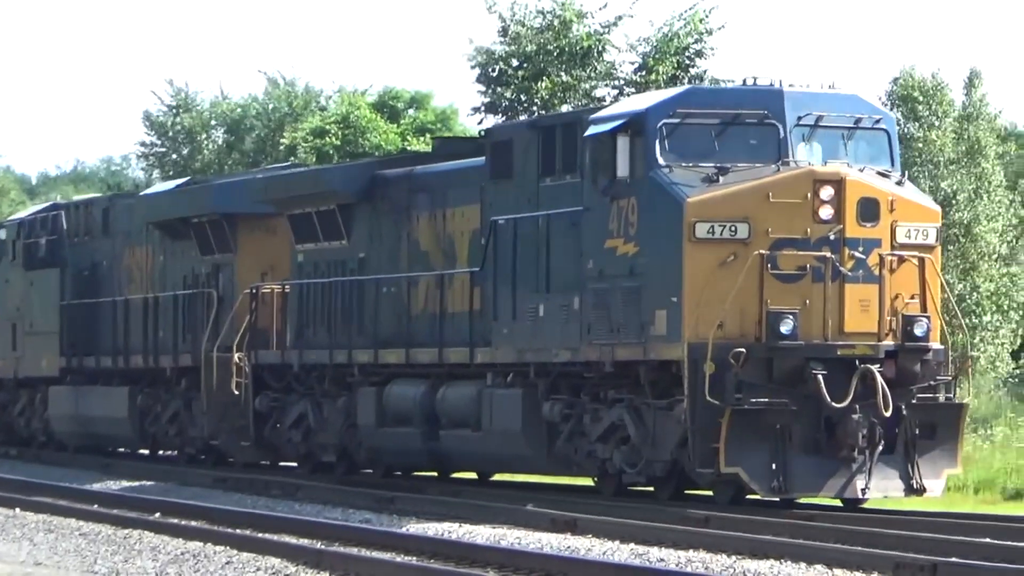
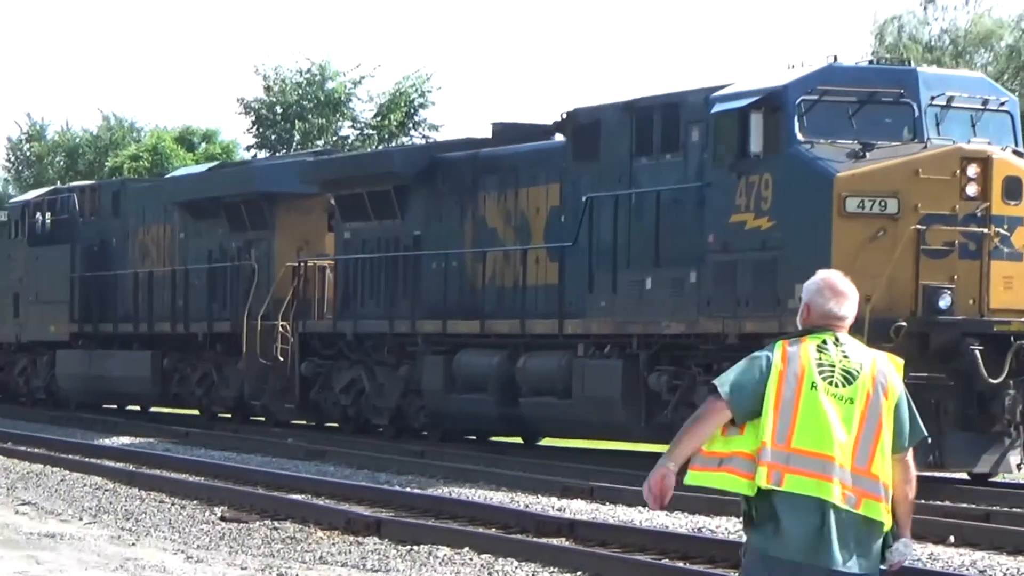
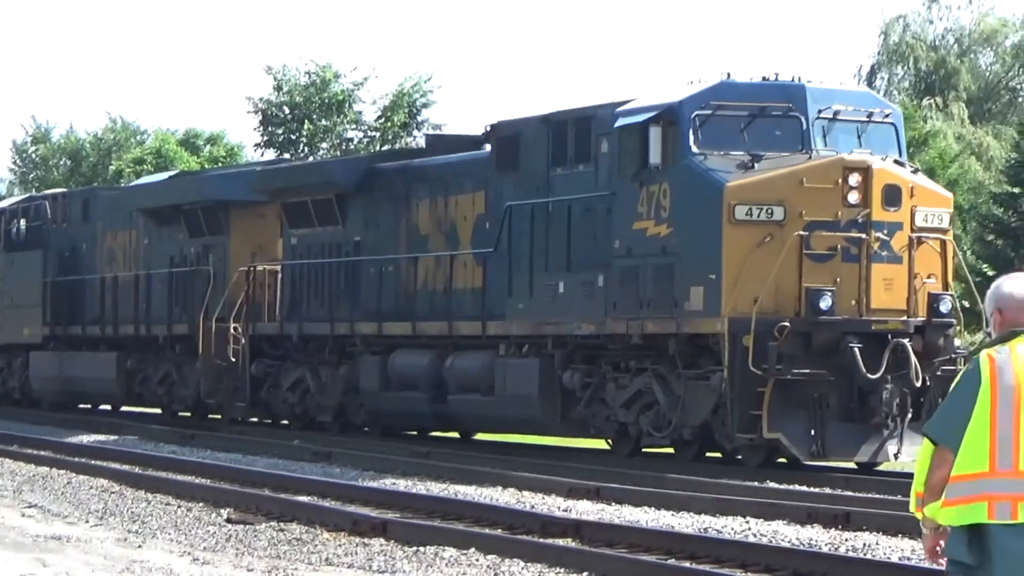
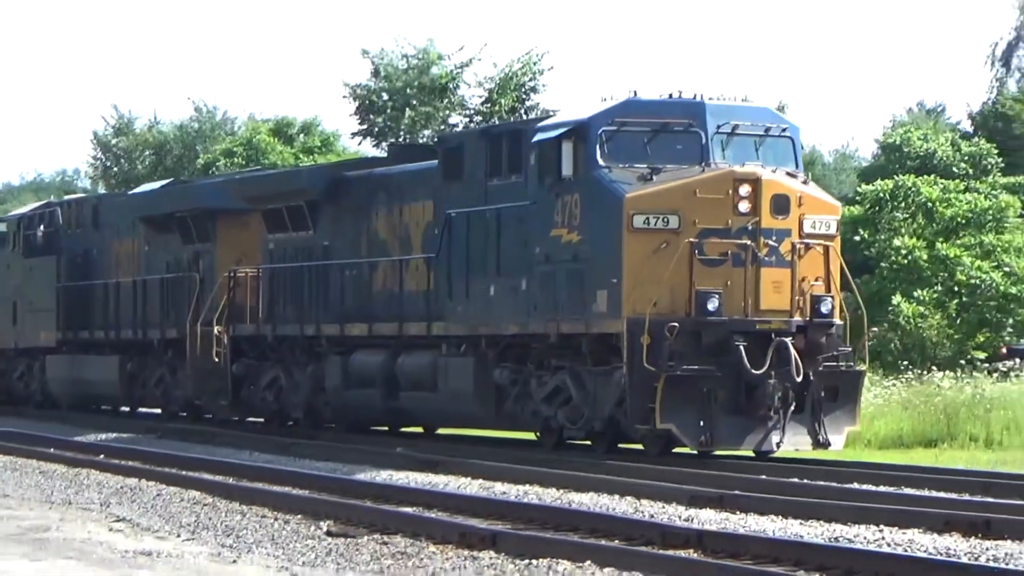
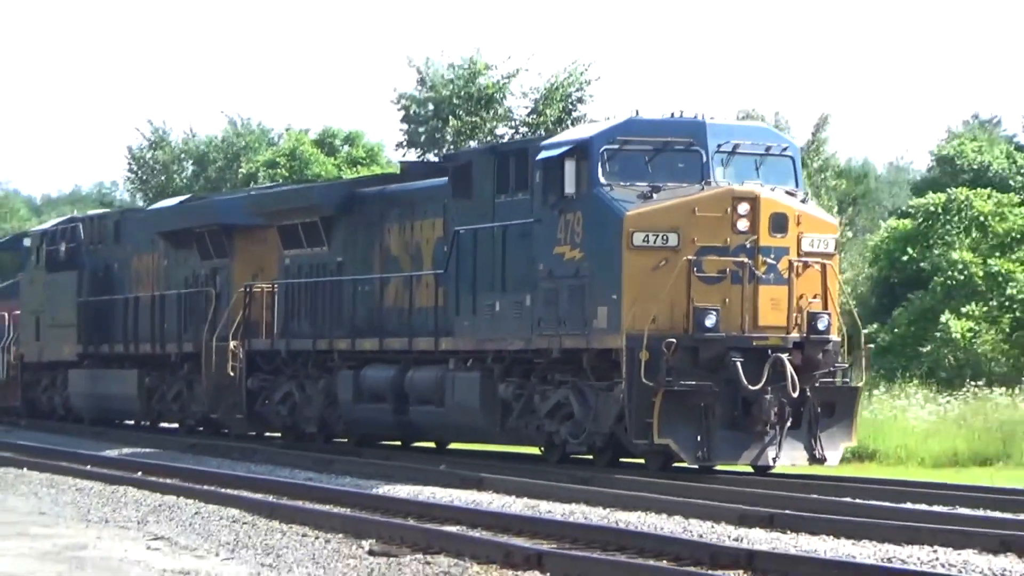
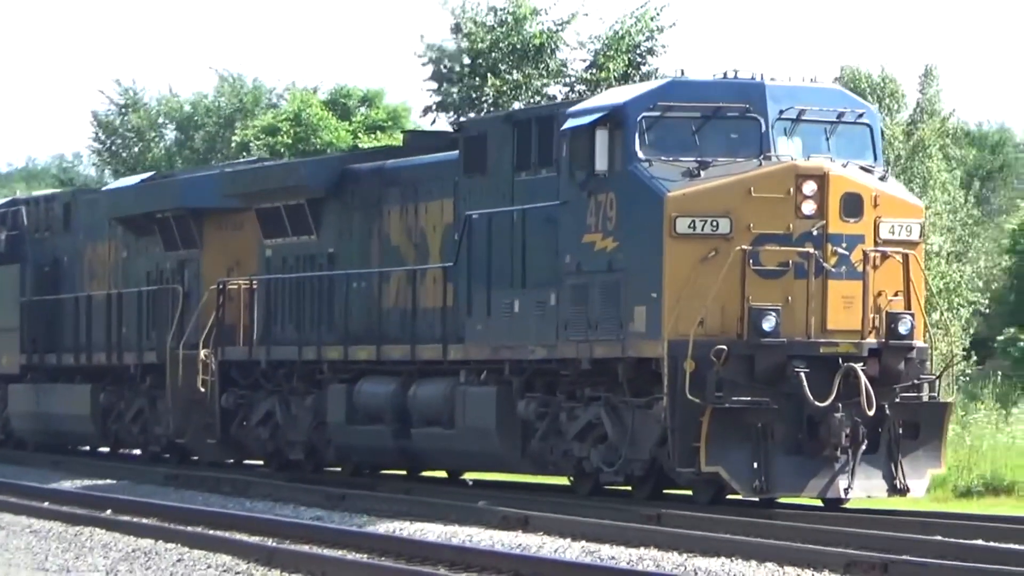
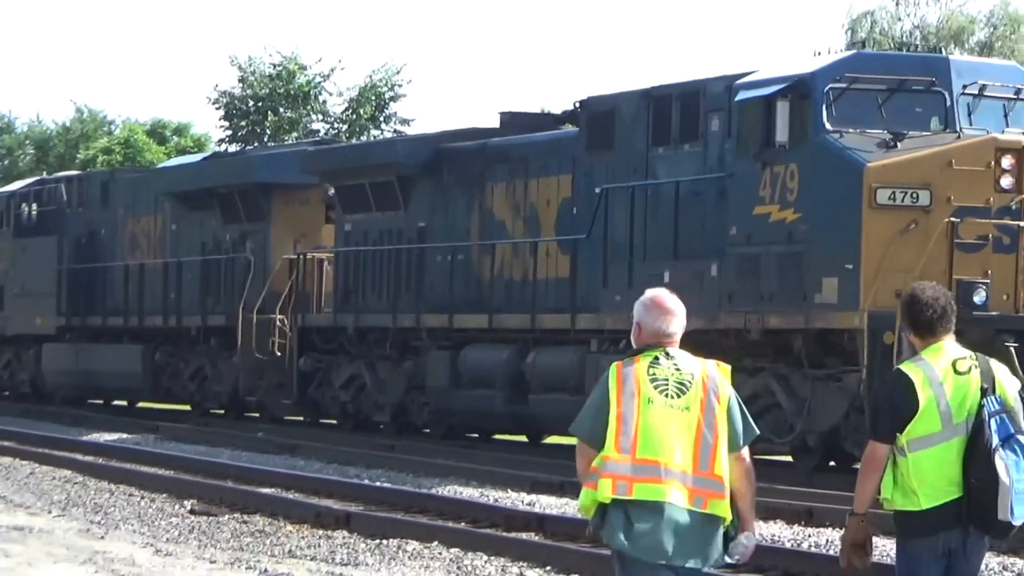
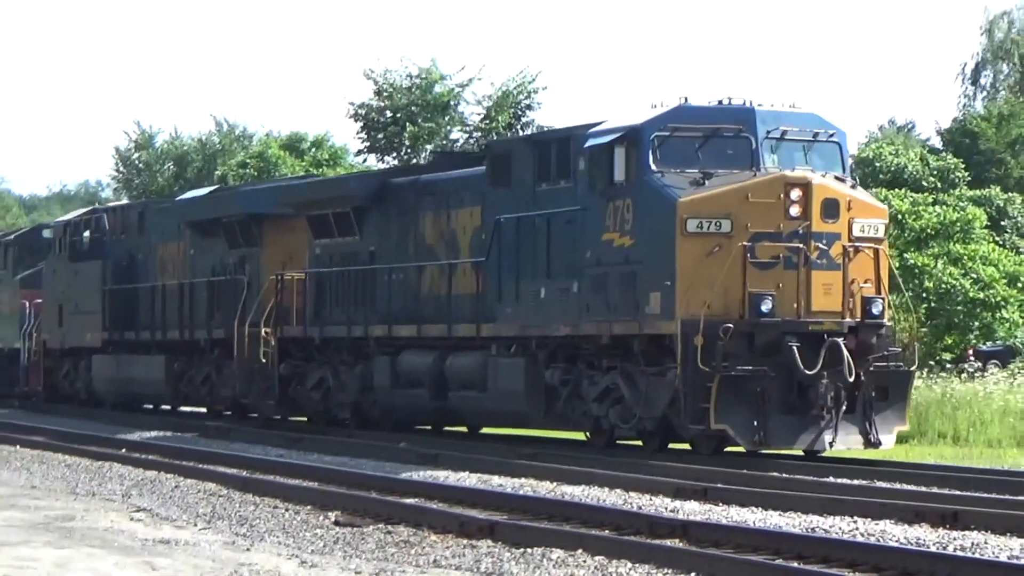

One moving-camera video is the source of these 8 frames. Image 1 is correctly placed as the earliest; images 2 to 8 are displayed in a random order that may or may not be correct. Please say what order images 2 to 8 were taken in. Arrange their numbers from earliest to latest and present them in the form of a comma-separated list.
6, 5, 4, 8, 3, 2, 7
